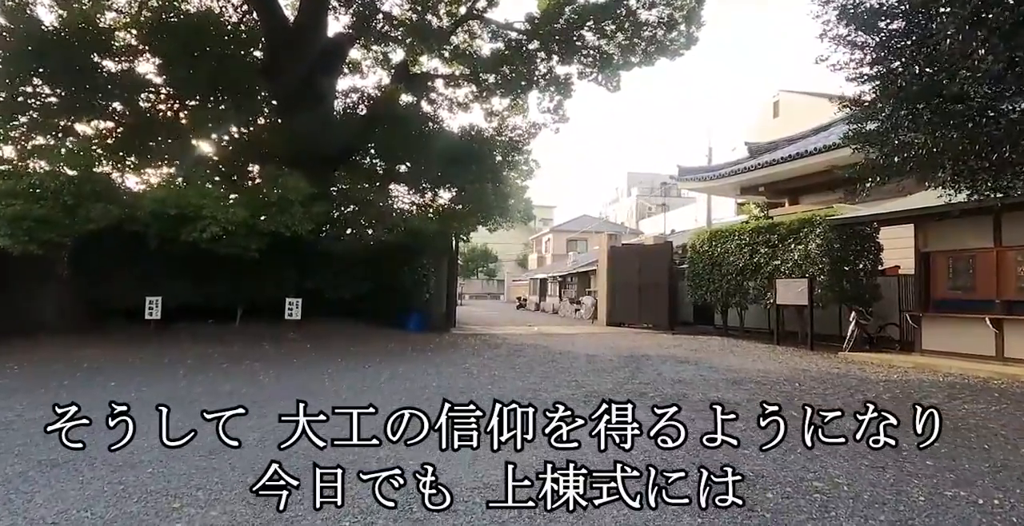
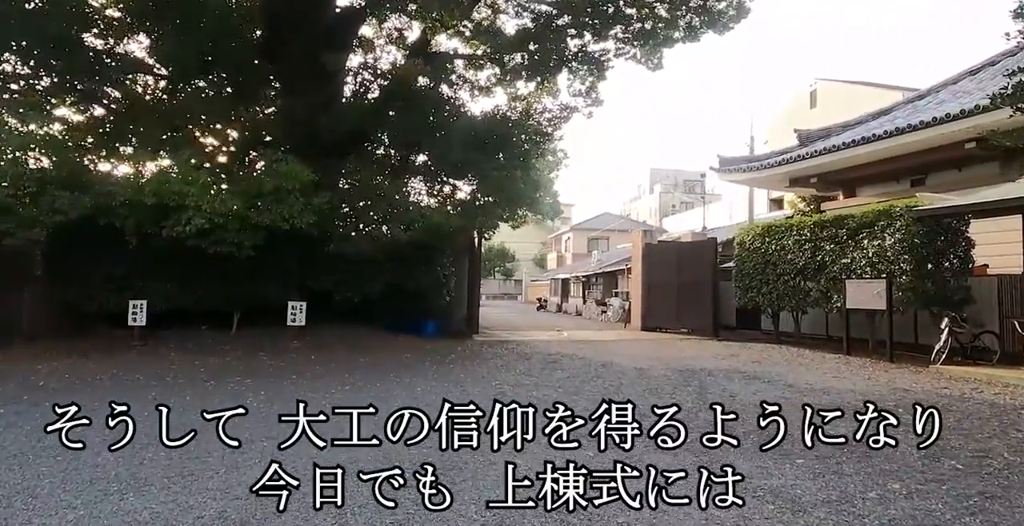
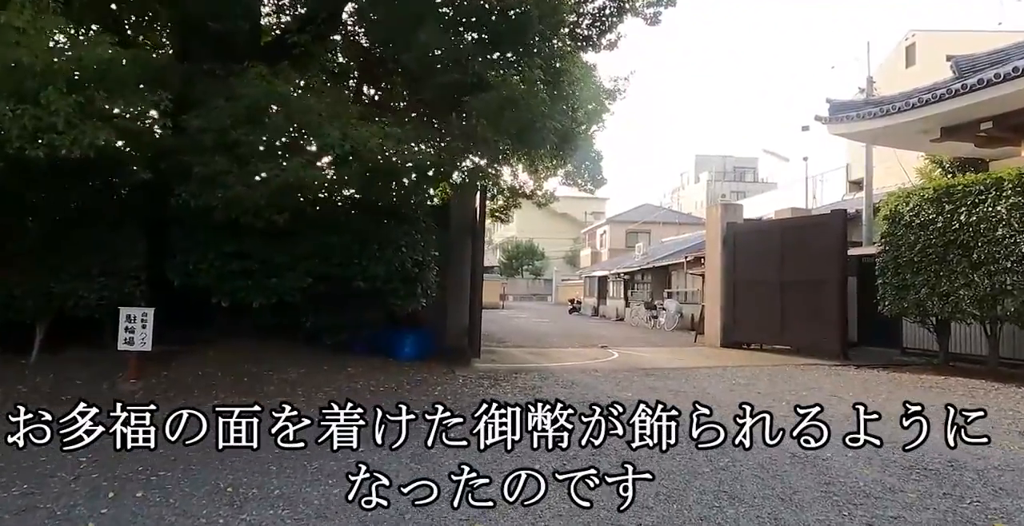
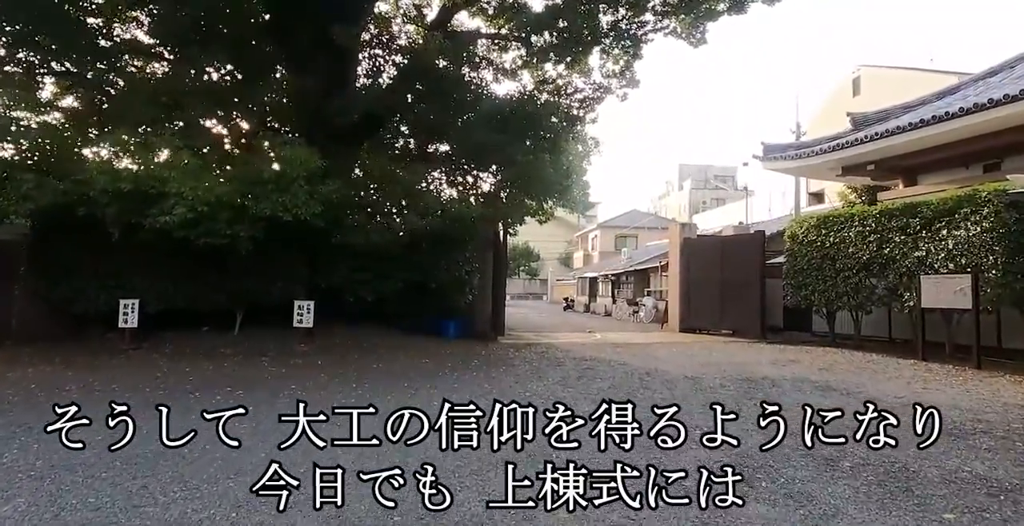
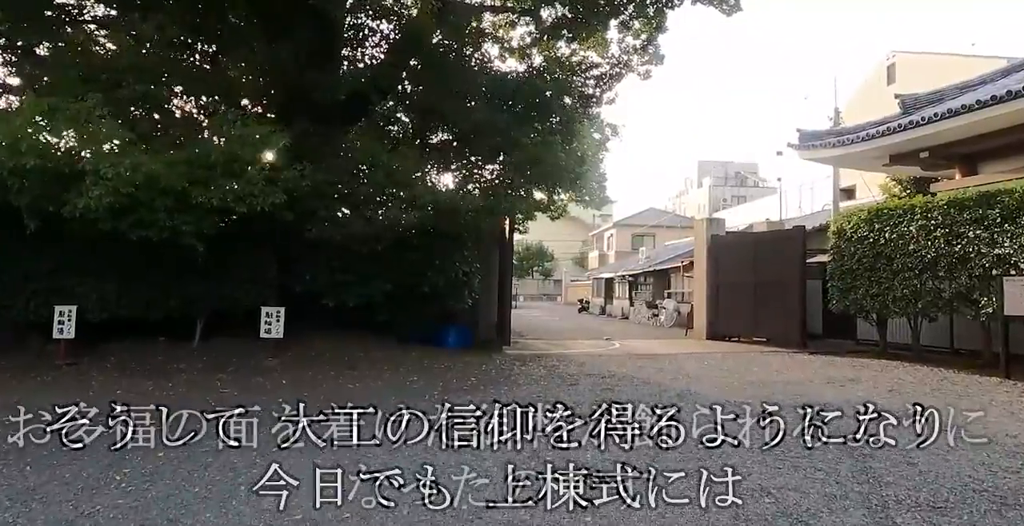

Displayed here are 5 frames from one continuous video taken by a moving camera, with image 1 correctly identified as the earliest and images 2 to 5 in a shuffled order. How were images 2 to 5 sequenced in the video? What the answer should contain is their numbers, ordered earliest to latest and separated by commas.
2, 4, 5, 3
